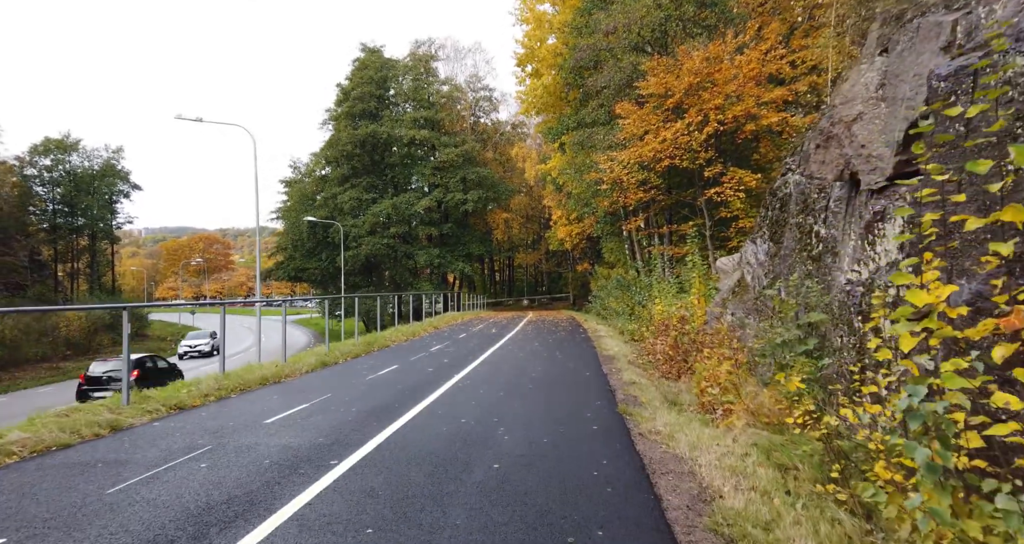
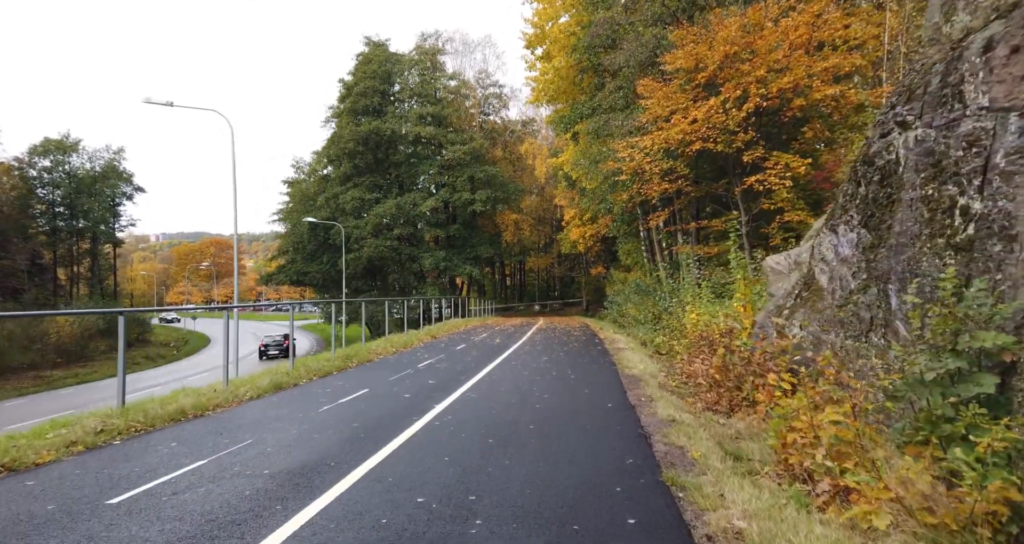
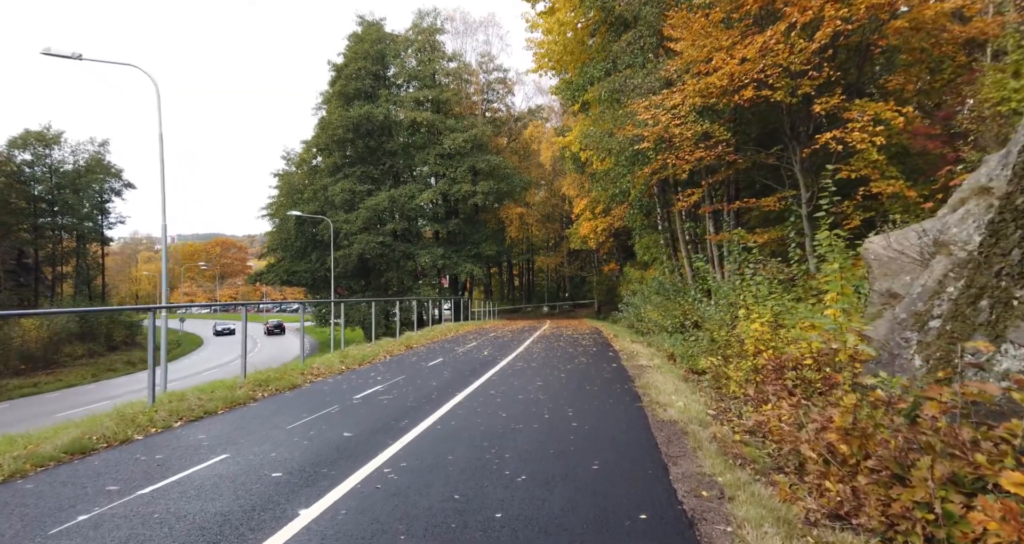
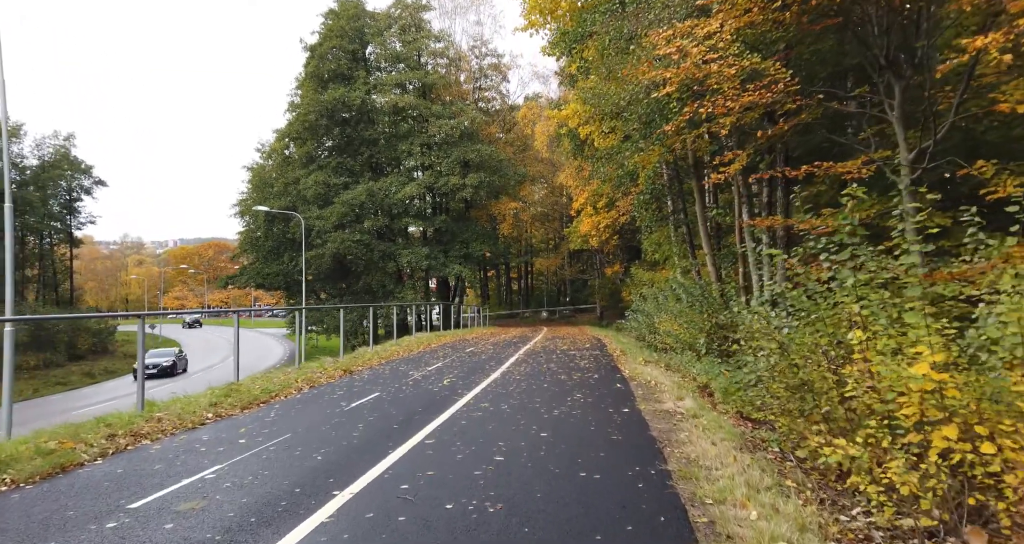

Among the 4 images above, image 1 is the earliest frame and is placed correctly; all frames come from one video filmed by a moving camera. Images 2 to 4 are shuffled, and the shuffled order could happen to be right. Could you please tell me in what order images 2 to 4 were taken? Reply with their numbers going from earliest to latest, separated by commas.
2, 3, 4
